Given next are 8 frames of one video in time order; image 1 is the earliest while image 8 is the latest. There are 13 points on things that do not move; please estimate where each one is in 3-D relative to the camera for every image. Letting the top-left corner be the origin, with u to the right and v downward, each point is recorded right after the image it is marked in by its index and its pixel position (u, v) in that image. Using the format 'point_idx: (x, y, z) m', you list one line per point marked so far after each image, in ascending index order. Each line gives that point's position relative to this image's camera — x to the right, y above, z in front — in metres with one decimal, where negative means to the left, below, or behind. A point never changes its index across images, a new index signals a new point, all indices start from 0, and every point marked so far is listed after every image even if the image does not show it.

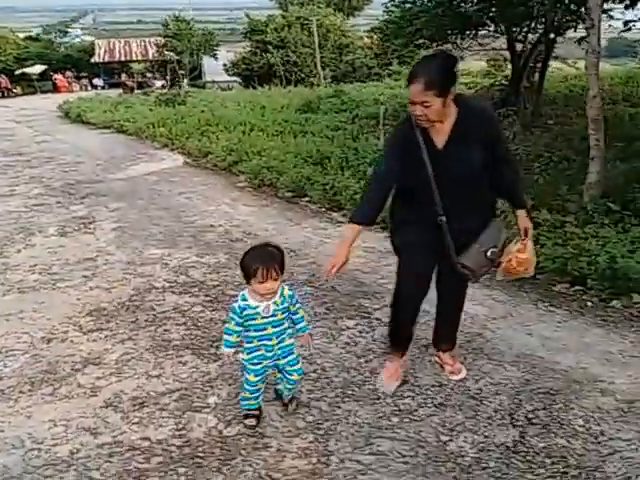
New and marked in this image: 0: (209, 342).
0: (-0.7, -0.6, +3.8) m
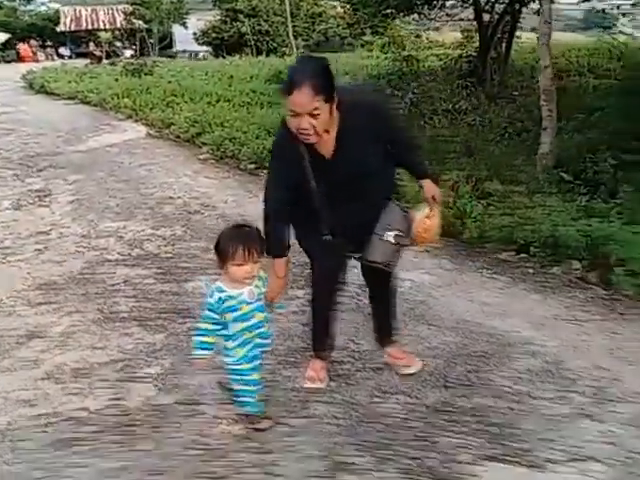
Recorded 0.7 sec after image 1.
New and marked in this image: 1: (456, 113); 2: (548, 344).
0: (-1.0, -0.4, +3.8) m
1: (+1.8, +1.7, +8.2) m
2: (+1.1, -0.5, +3.0) m
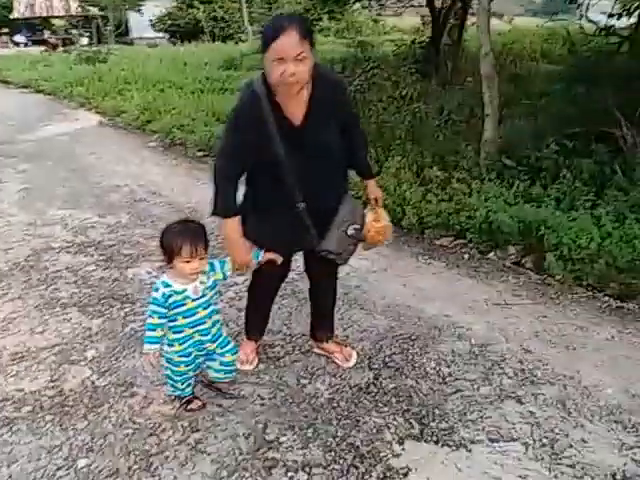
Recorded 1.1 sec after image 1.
0: (-1.4, -0.4, +3.8) m
1: (+1.1, +1.9, +8.3) m
2: (+0.8, -0.4, +3.1) m
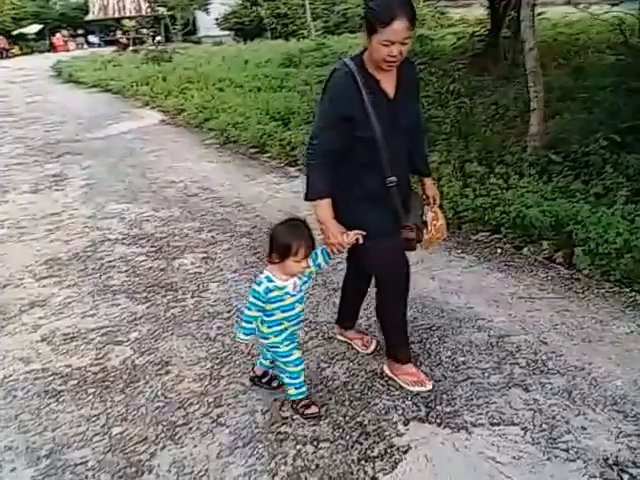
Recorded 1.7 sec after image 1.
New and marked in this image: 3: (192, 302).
0: (-1.2, -0.3, +4.1) m
1: (+1.8, +1.9, +8.3) m
2: (+0.9, -0.4, +3.2) m
3: (-0.7, -0.4, +3.7) m
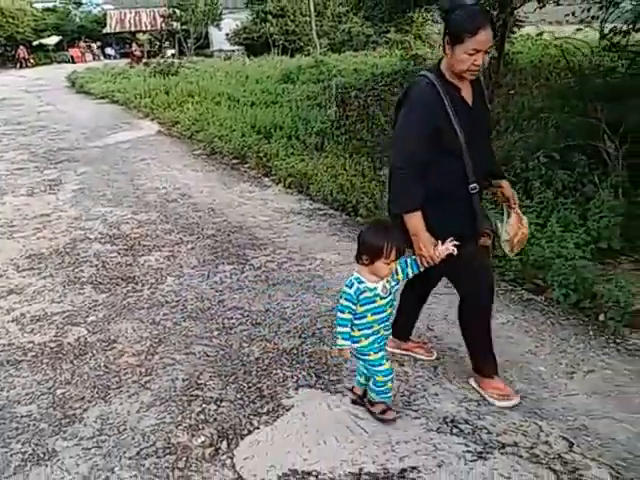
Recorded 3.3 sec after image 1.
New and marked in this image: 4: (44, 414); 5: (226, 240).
0: (-1.5, -0.3, +4.6) m
1: (+1.5, +1.8, +8.8) m
2: (+0.5, -0.4, +3.6) m
3: (-1.1, -0.3, +4.1) m
4: (-1.2, -0.8, +2.8) m
5: (-0.8, 0.0, +5.3) m
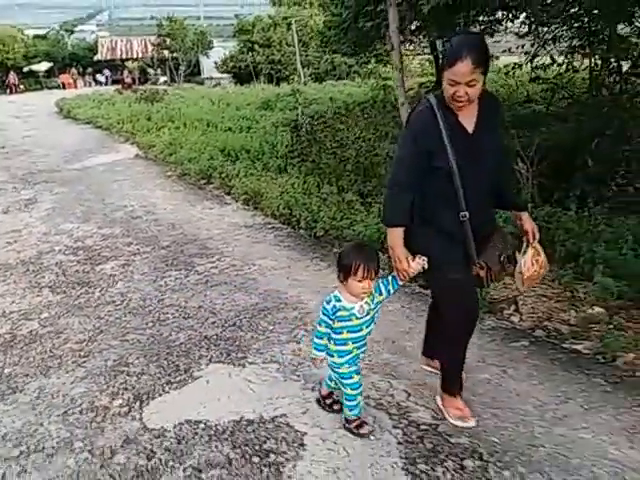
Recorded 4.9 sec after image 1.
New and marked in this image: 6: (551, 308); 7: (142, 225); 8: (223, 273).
0: (-2.1, -0.3, +5.1) m
1: (+1.0, +1.5, +9.4) m
2: (0.0, -0.4, +4.1) m
3: (-1.7, -0.4, +4.6) m
4: (-1.7, -0.8, +3.3) m
5: (-1.3, -0.1, +5.8) m
6: (+1.4, -0.4, +3.6) m
7: (-2.0, +0.2, +7.0) m
8: (-0.7, -0.3, +4.8) m
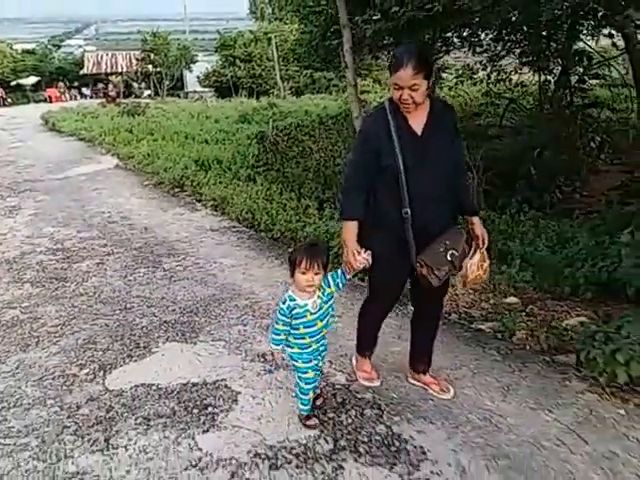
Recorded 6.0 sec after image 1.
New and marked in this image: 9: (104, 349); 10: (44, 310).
0: (-2.4, -0.3, +5.5) m
1: (+0.5, +1.4, +10.0) m
2: (-0.4, -0.4, +4.6) m
3: (-2.0, -0.4, +5.1) m
4: (-2.1, -0.7, +3.7) m
5: (-1.7, -0.1, +6.2) m
6: (+1.0, -0.4, +4.2) m
7: (-2.5, +0.1, +7.5) m
8: (-1.1, -0.2, +5.2) m
9: (-1.3, -0.6, +3.7) m
10: (-2.0, -0.5, +4.5) m
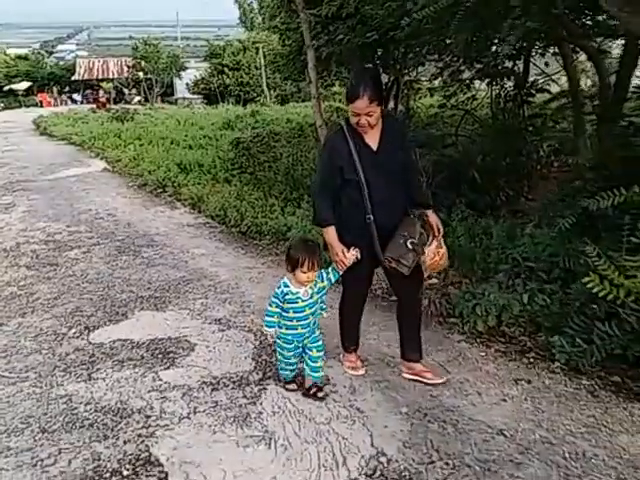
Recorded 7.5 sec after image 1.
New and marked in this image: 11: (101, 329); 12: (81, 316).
0: (-2.9, -0.2, +6.2) m
1: (0.0, +1.4, +10.8) m
2: (-0.8, -0.3, +5.4) m
3: (-2.4, -0.3, +5.8) m
4: (-2.4, -0.6, +4.4) m
5: (-2.1, 0.0, +7.0) m
6: (+0.6, -0.3, +5.0) m
7: (-2.9, +0.2, +8.2) m
8: (-1.5, -0.2, +6.0) m
9: (-1.6, -0.5, +4.4) m
10: (-2.4, -0.4, +5.2) m
11: (-1.4, -0.6, +4.1) m
12: (-1.7, -0.6, +4.4) m
